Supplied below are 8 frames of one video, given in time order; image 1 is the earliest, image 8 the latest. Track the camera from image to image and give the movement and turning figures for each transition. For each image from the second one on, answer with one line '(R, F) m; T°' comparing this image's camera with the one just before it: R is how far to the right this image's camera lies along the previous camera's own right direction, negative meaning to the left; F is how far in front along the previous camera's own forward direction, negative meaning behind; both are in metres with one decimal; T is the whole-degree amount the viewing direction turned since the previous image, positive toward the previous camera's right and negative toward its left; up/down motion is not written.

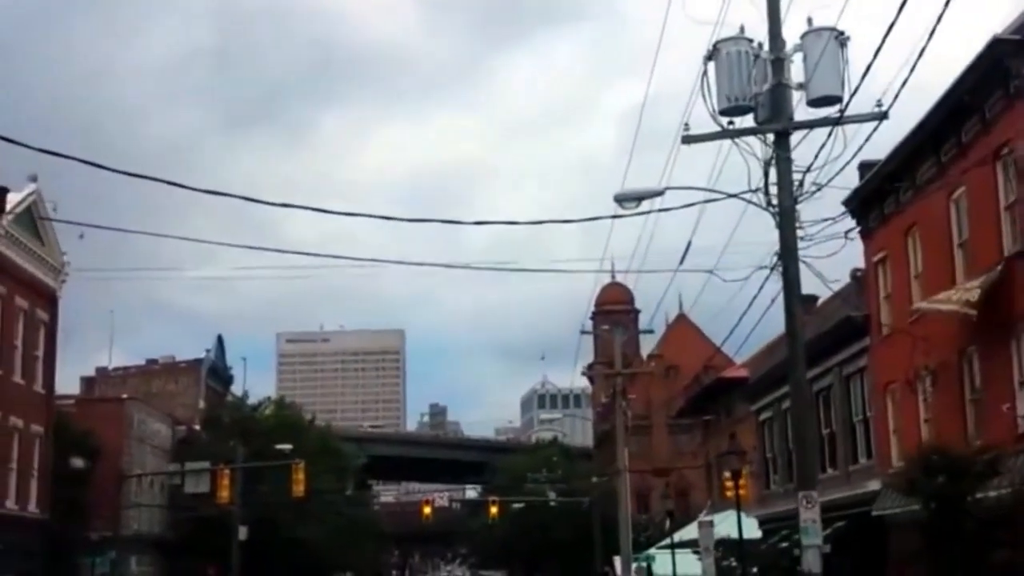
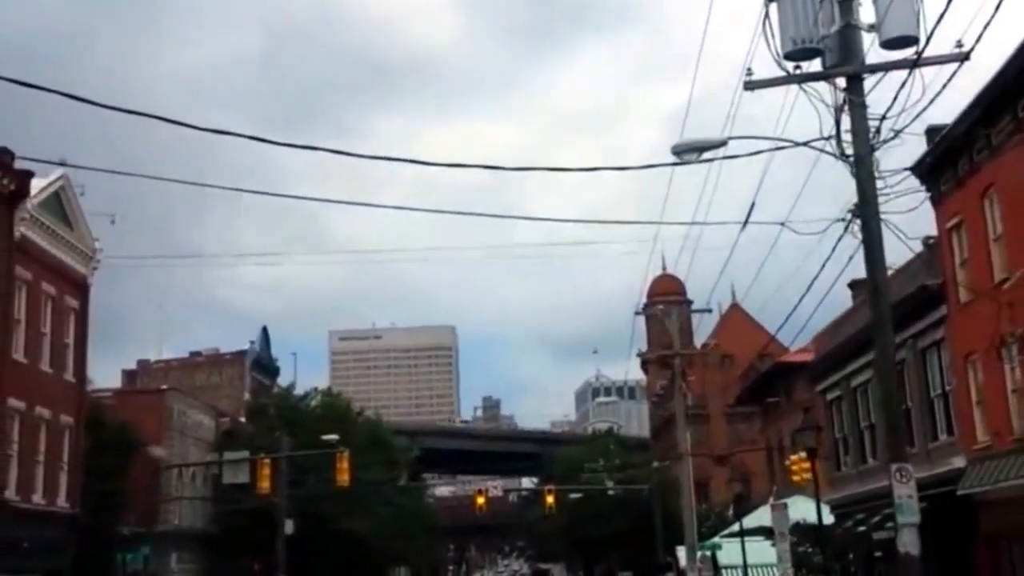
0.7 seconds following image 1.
(+0.1, +2.9) m; -2°
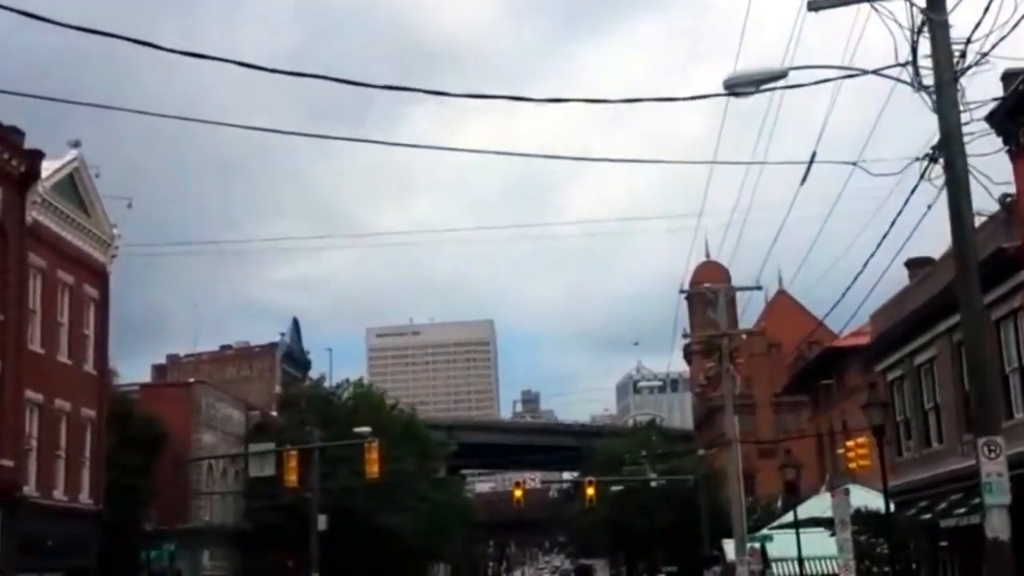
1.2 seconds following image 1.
(+0.1, +2.3) m; -2°
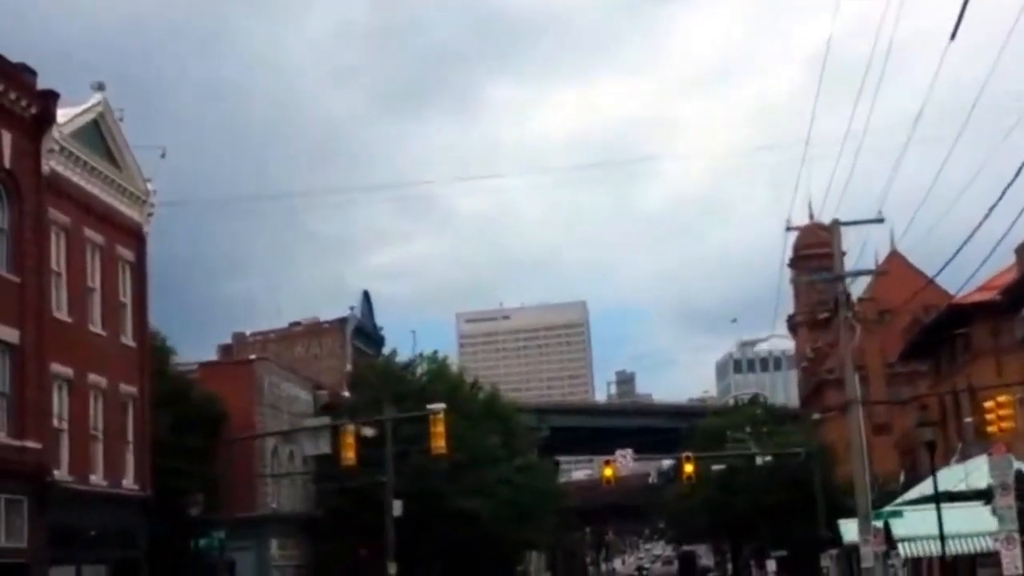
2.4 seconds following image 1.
(+0.4, +5.4) m; -4°
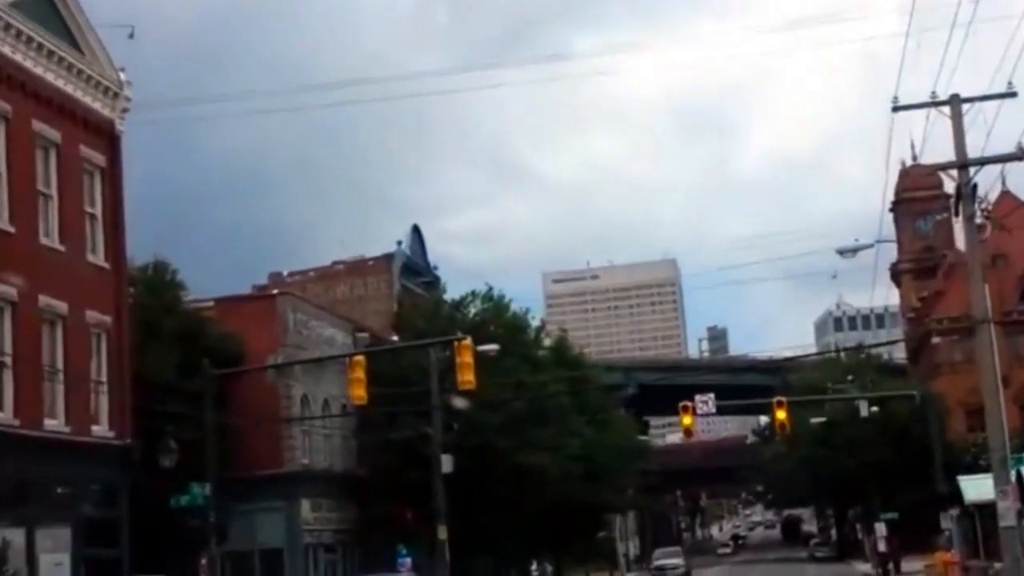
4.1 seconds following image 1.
(+1.3, +7.7) m; -4°
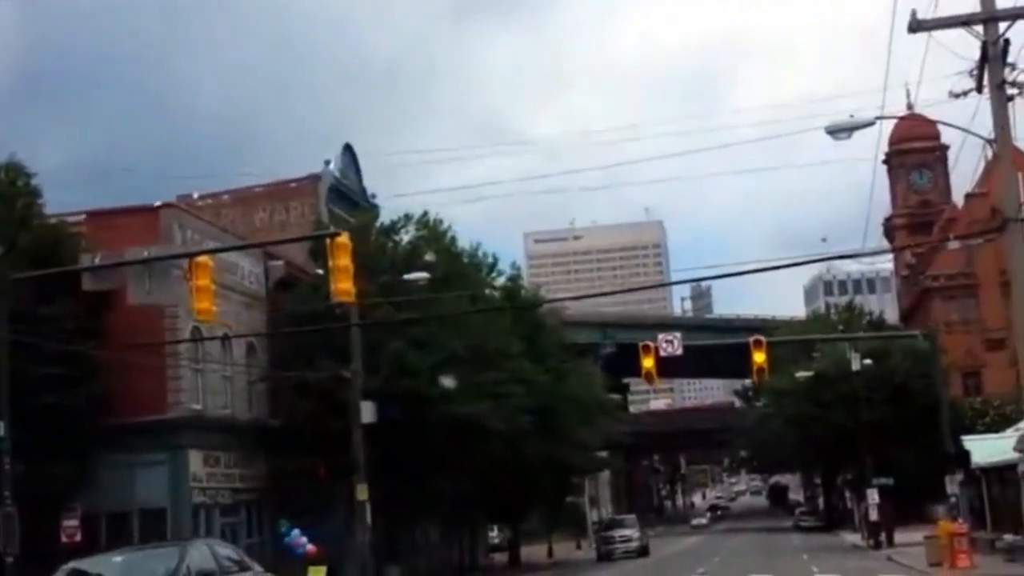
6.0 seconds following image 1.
(+2.0, +7.6) m; 0°
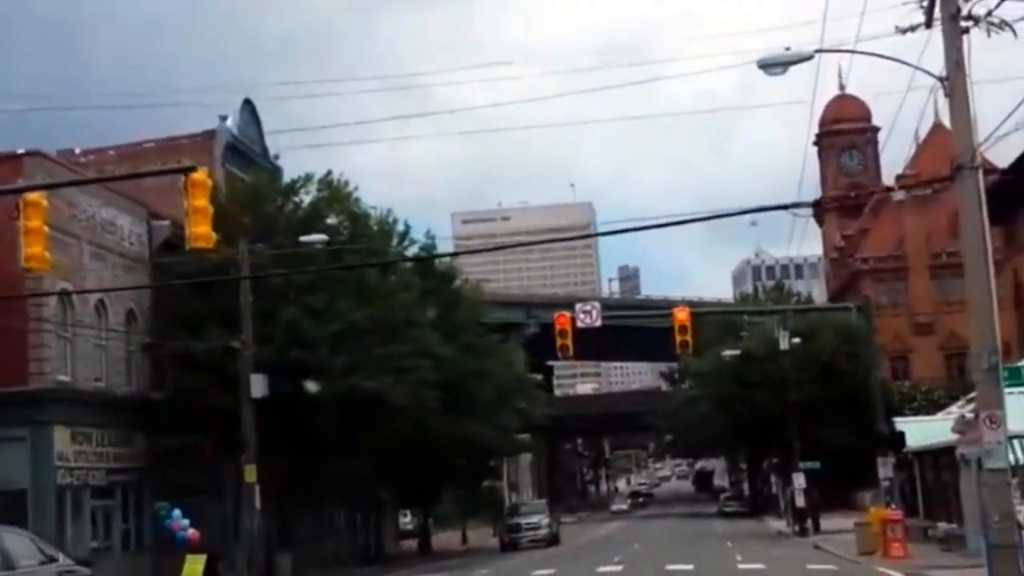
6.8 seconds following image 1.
(+0.8, +3.4) m; +3°
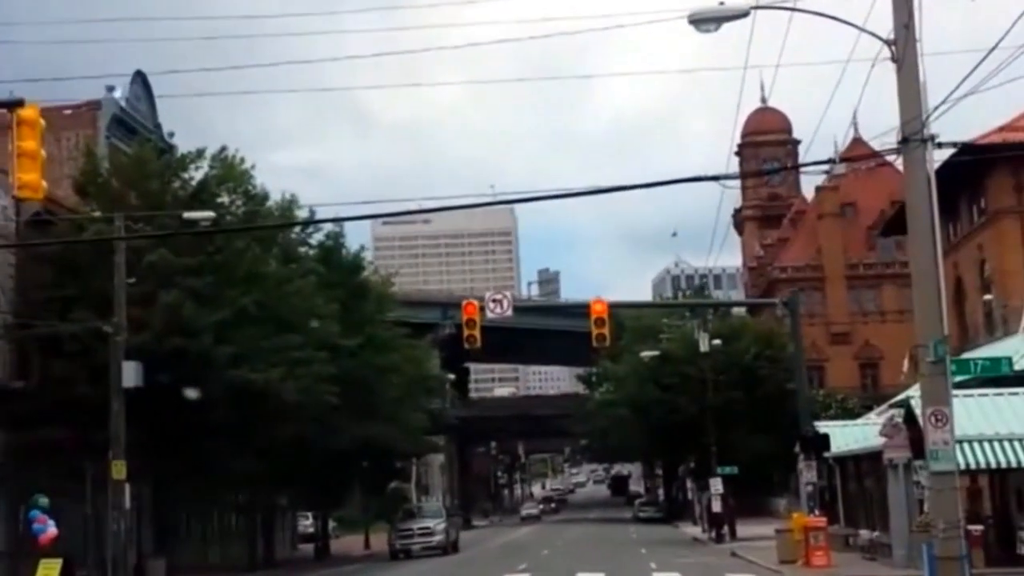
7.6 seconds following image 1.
(+0.5, +2.8) m; +4°
